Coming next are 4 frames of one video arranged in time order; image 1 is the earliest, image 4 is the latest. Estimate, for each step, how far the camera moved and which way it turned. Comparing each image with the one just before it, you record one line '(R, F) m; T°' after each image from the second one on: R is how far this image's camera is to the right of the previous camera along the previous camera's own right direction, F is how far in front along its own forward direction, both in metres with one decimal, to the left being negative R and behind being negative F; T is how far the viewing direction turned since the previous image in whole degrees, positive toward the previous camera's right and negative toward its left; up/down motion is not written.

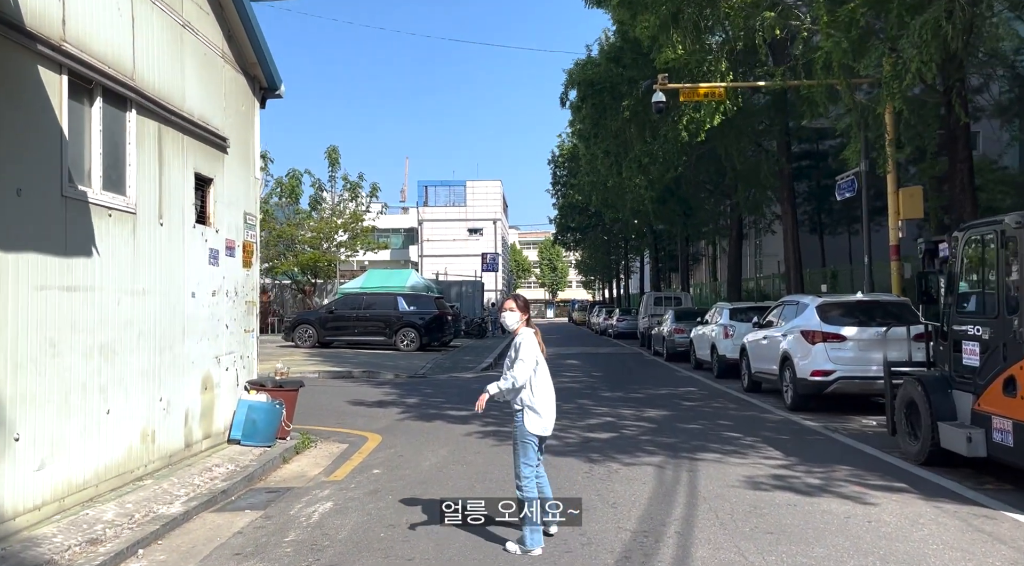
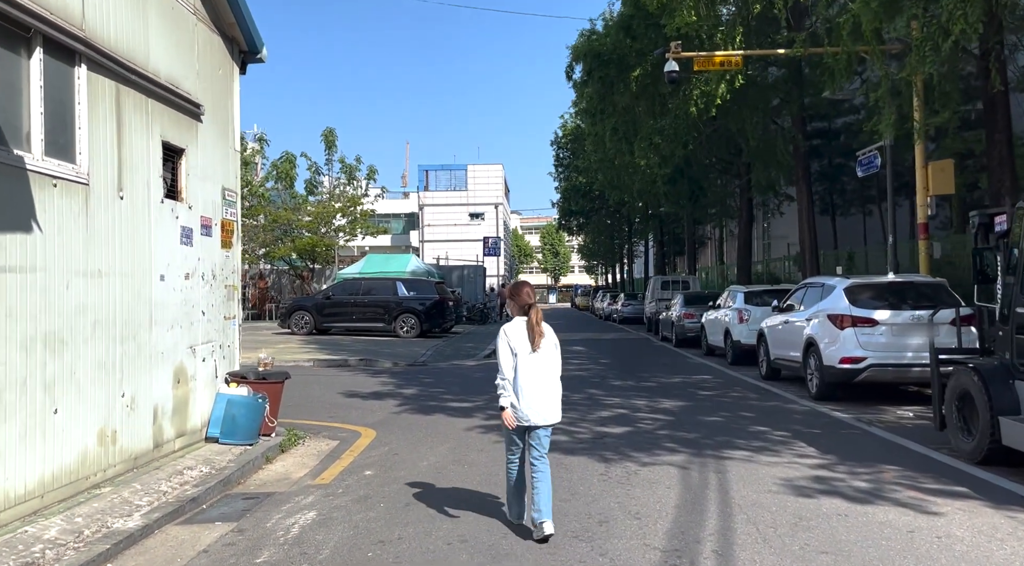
(0.0, +0.8) m; 0°
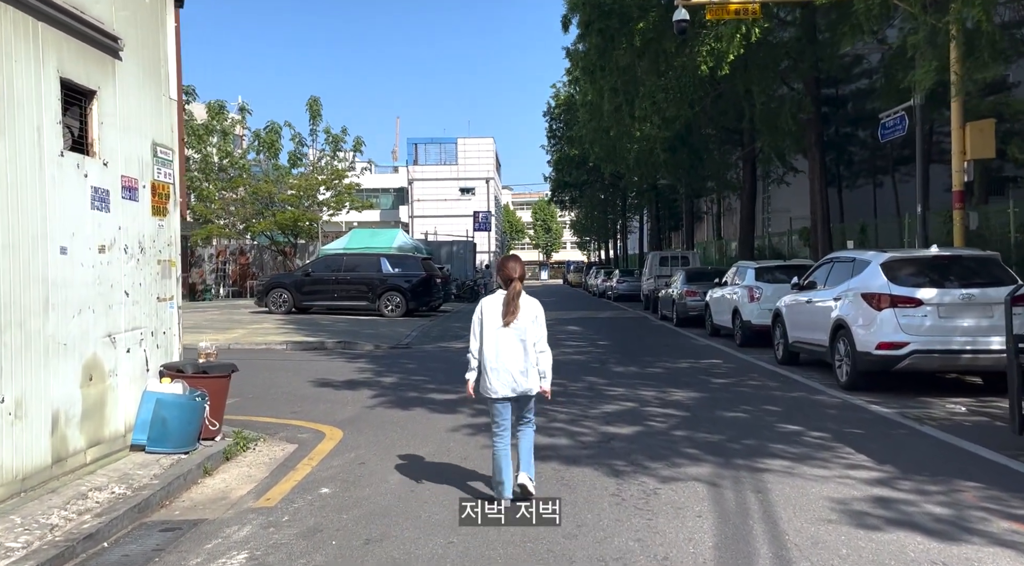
(0.0, +1.4) m; +1°
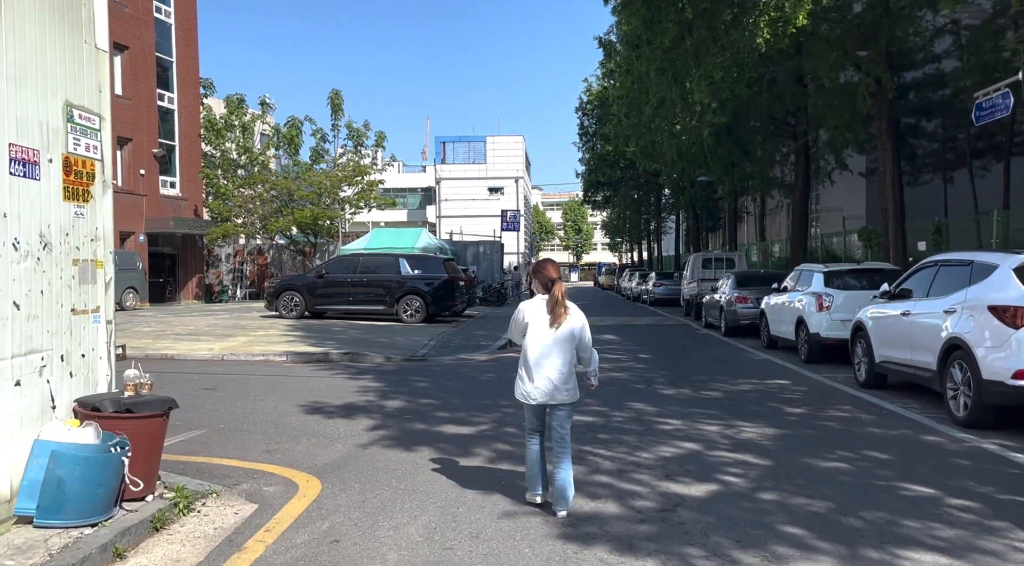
(0.0, +1.9) m; -2°
